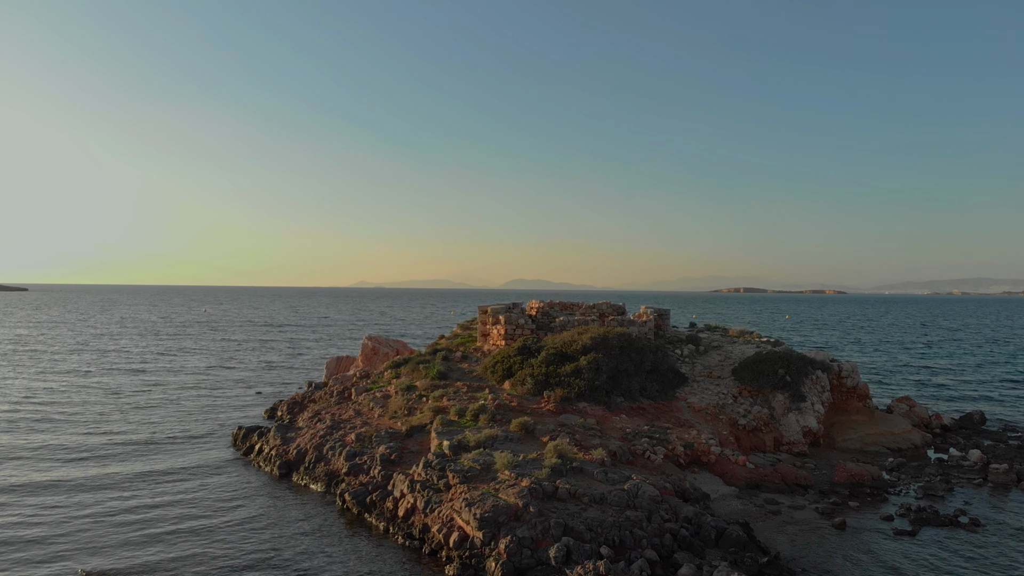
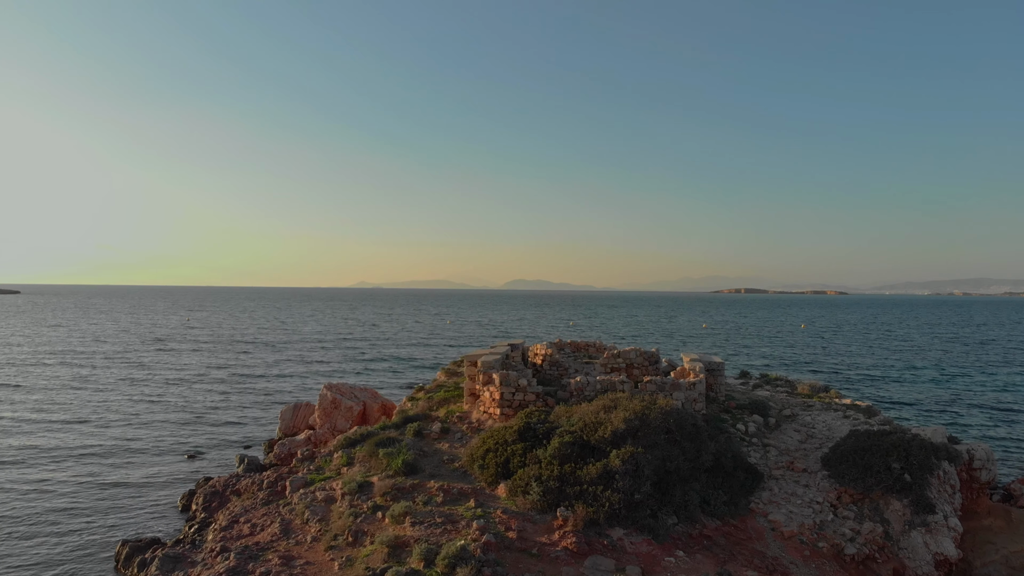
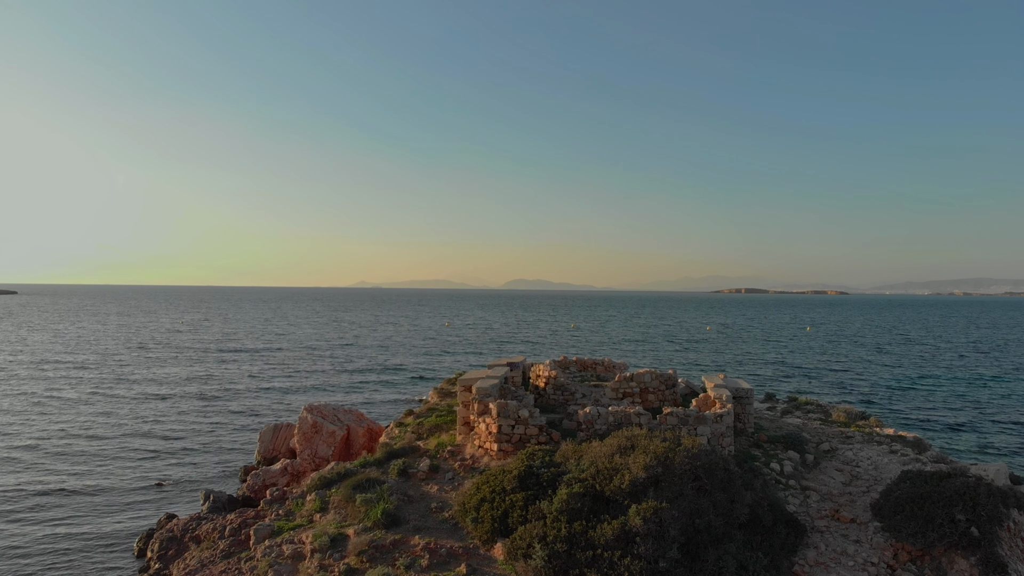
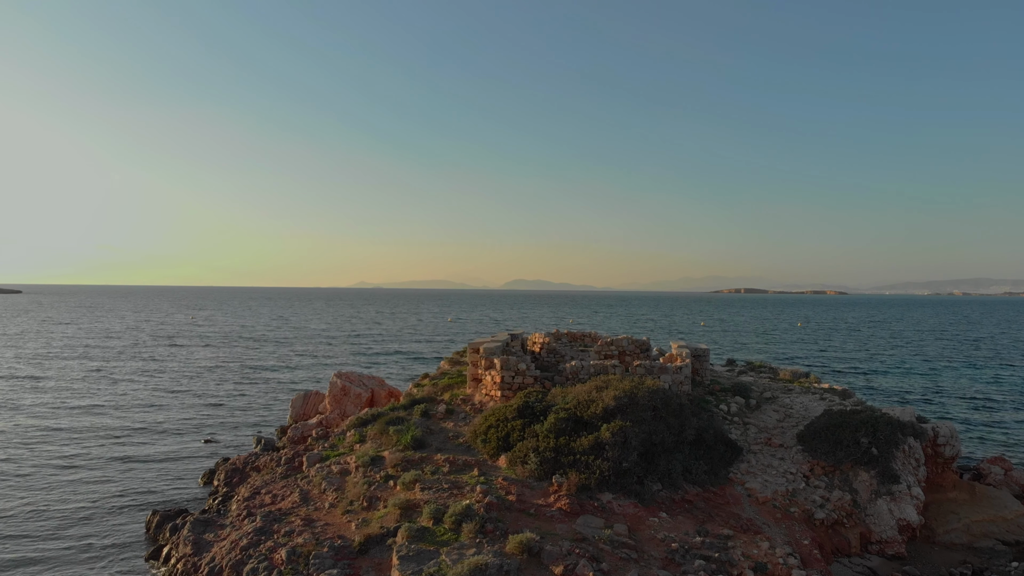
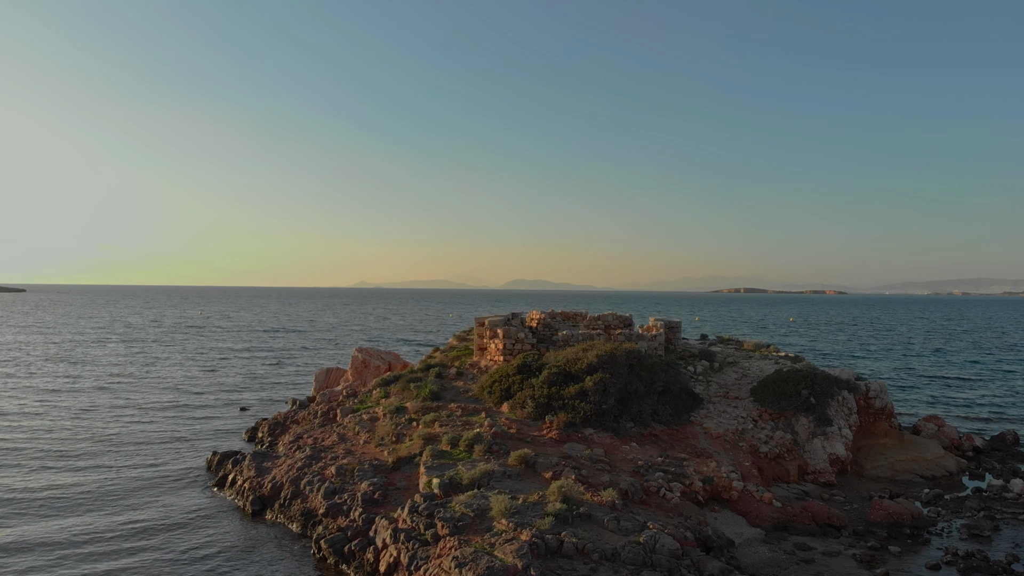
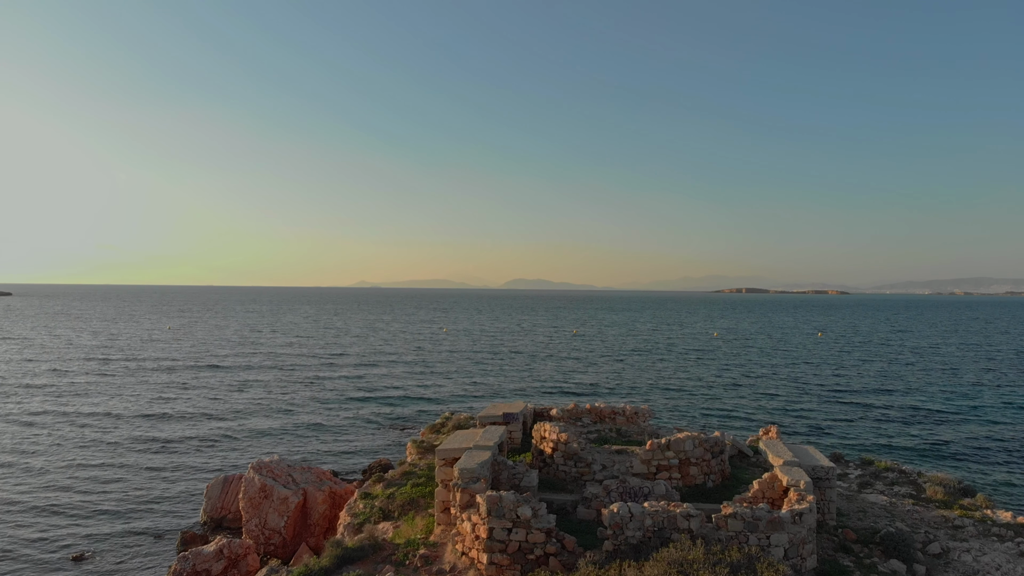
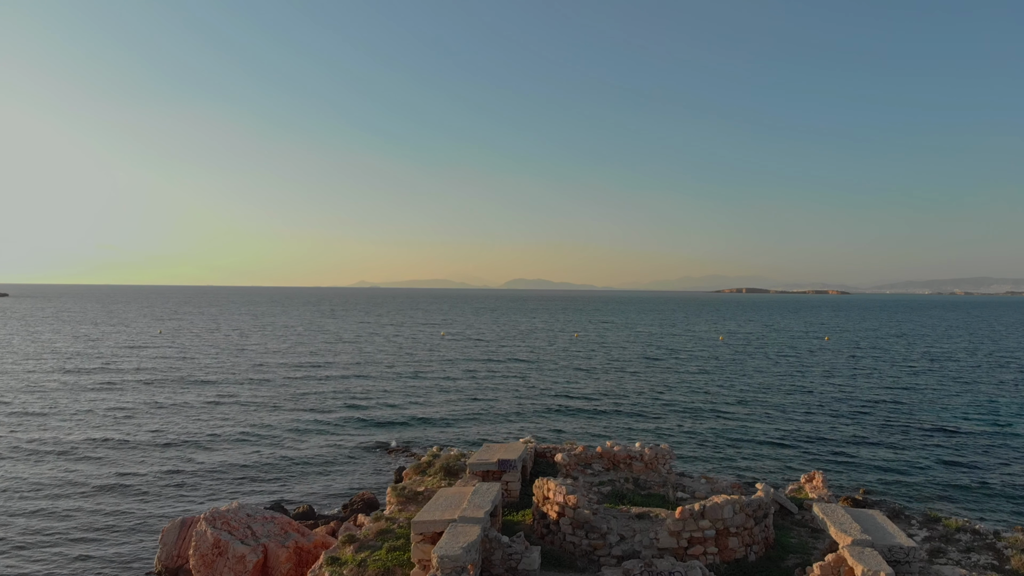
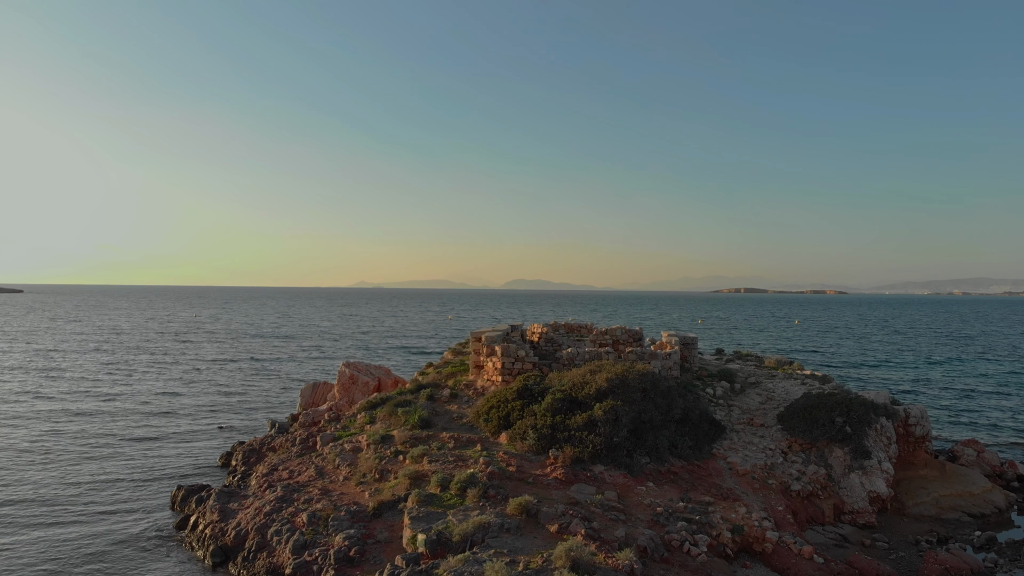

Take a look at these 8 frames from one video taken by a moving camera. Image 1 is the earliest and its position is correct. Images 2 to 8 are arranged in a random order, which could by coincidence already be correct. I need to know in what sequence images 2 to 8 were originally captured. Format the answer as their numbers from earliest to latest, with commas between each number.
5, 8, 4, 2, 3, 6, 7
